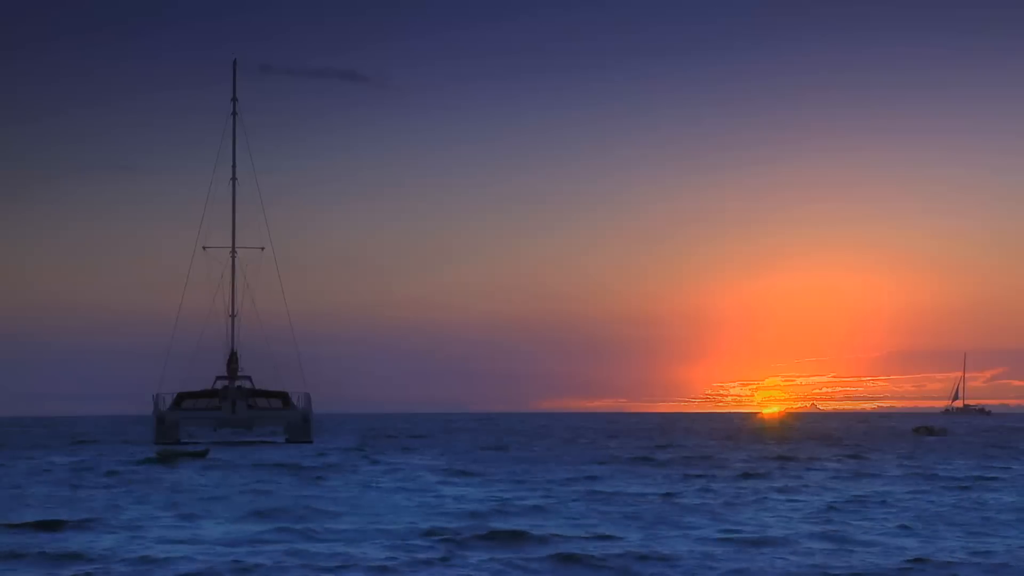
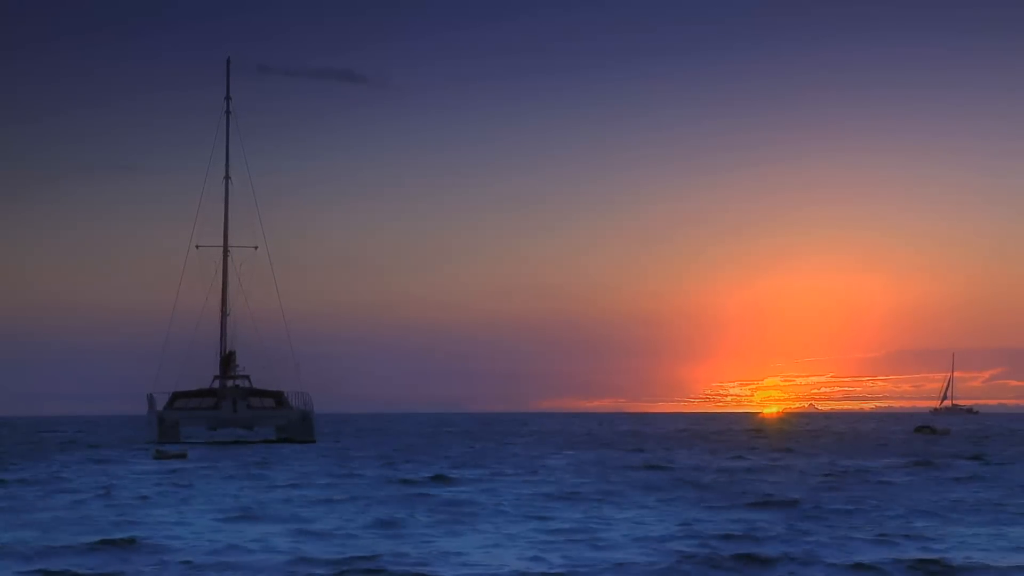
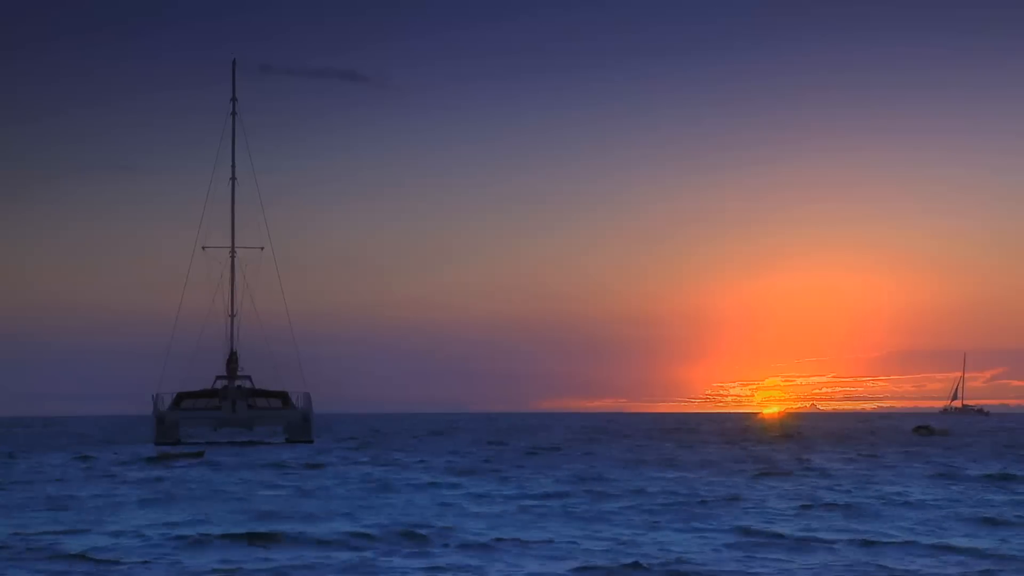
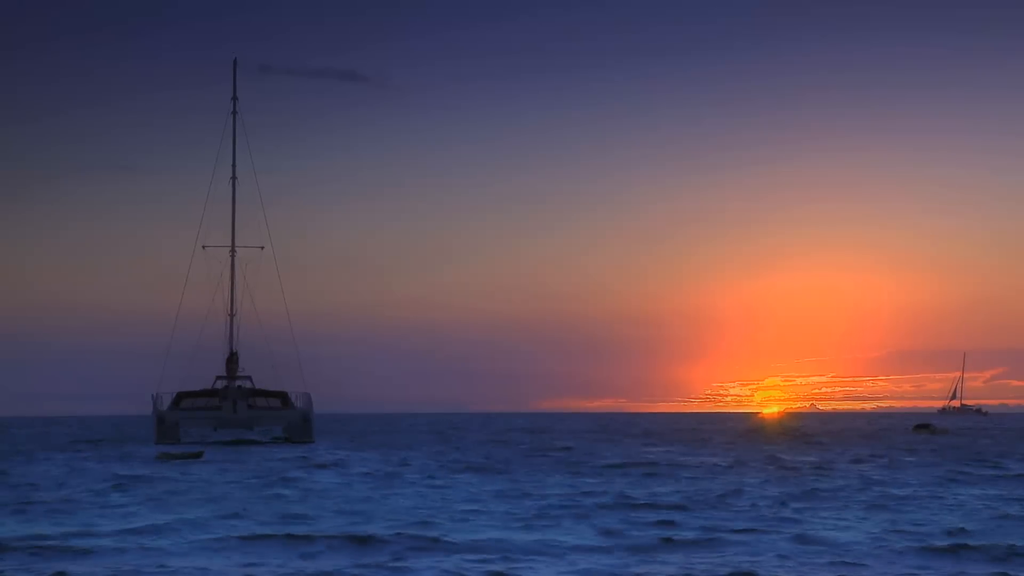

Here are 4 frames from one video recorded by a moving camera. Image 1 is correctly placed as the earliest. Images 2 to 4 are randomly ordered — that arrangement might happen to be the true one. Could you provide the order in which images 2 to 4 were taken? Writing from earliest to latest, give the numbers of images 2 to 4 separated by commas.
3, 4, 2
